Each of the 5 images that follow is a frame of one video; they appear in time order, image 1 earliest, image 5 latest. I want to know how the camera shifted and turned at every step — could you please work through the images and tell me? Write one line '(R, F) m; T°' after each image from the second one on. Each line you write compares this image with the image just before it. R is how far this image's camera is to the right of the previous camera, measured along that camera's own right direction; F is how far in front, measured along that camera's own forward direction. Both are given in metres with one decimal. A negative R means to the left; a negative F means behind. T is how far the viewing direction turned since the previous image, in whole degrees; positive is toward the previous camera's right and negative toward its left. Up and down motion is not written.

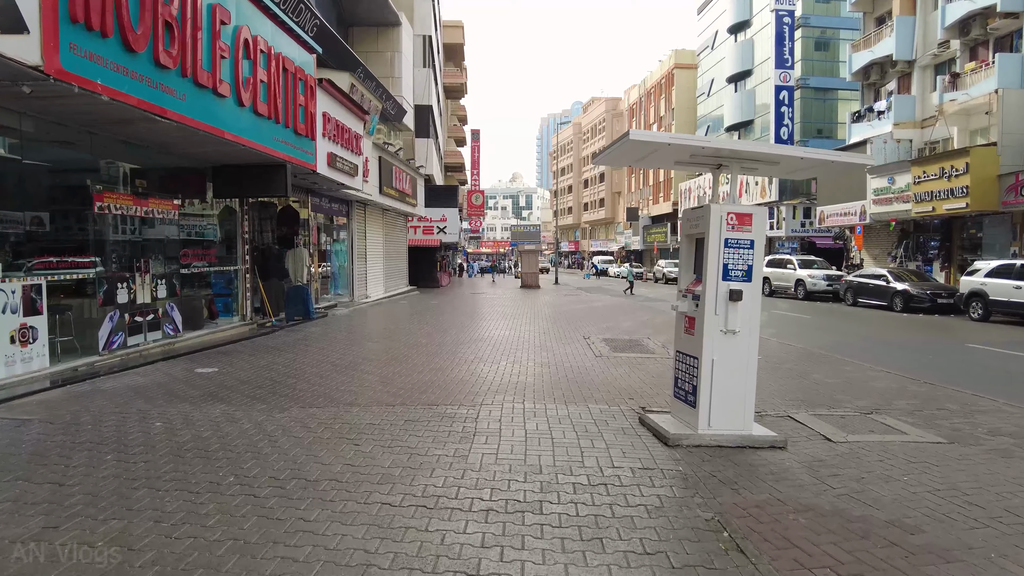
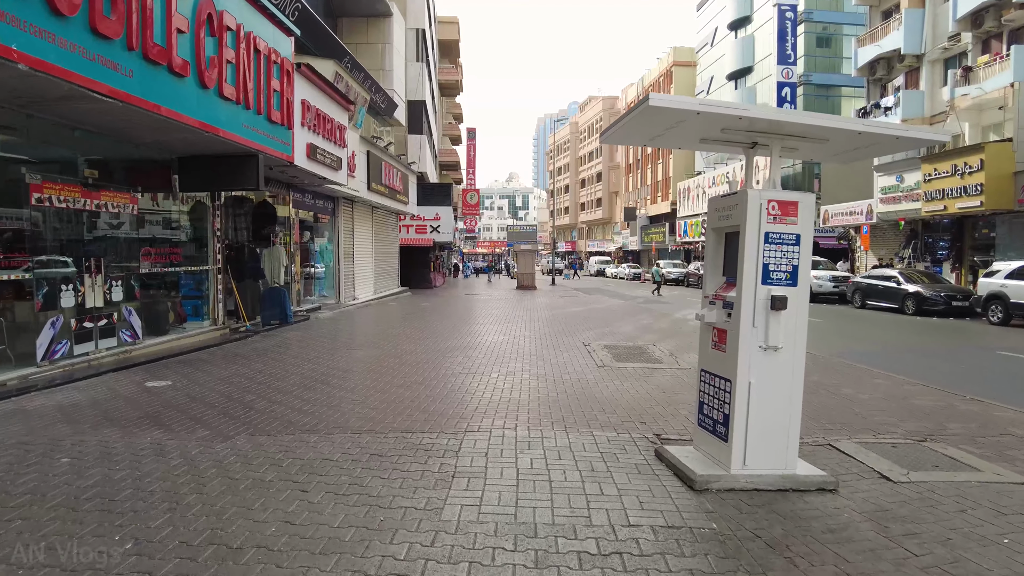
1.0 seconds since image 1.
(0.0, +0.9) m; 0°
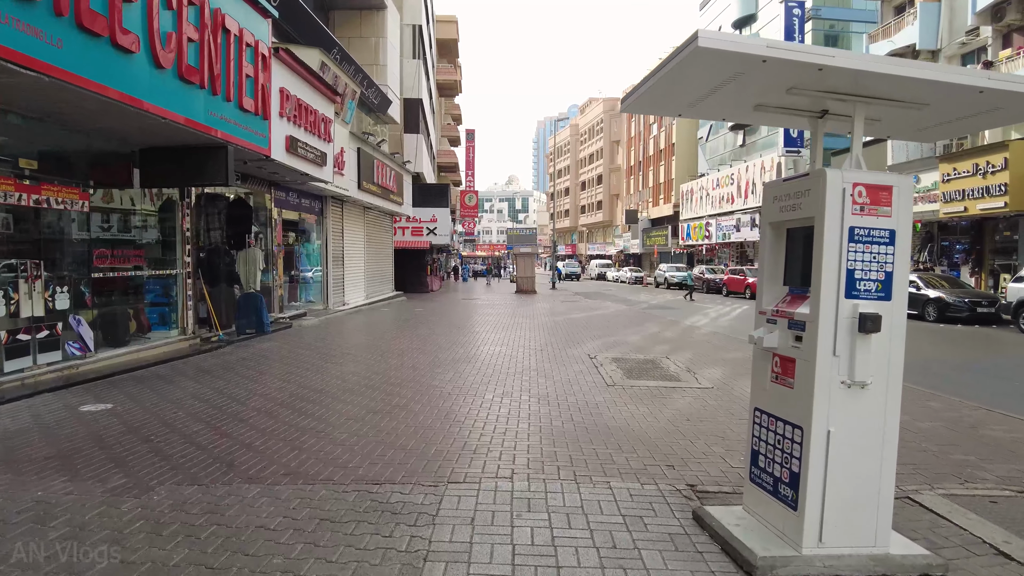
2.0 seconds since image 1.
(0.0, +1.0) m; 0°
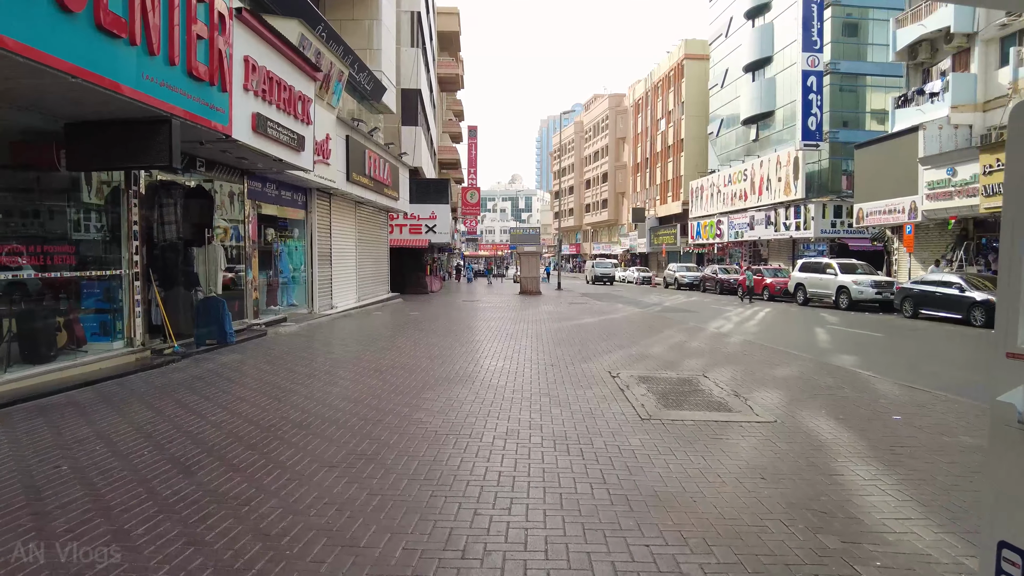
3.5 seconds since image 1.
(0.0, +1.7) m; 0°
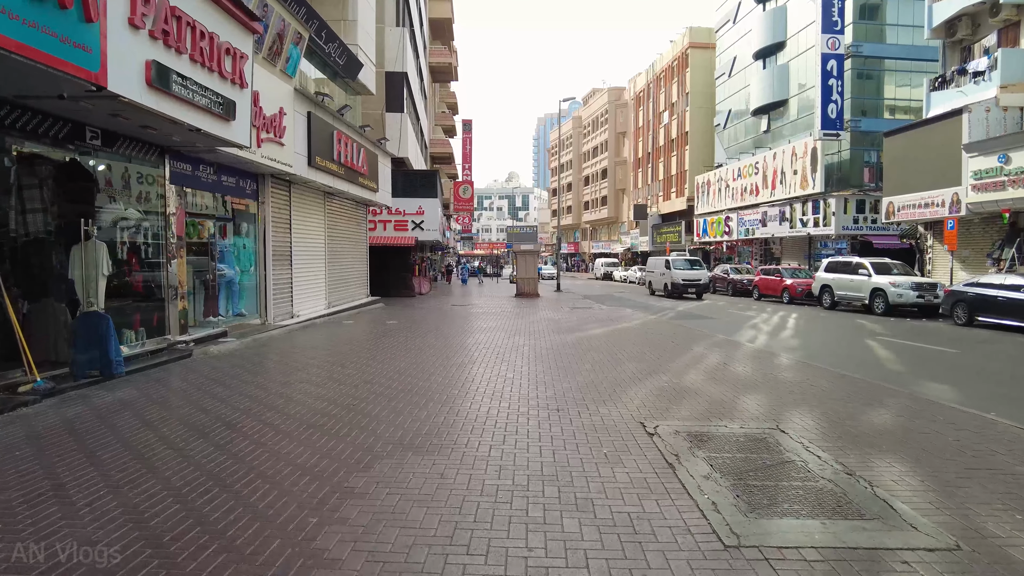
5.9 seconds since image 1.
(+0.1, +2.6) m; 0°
